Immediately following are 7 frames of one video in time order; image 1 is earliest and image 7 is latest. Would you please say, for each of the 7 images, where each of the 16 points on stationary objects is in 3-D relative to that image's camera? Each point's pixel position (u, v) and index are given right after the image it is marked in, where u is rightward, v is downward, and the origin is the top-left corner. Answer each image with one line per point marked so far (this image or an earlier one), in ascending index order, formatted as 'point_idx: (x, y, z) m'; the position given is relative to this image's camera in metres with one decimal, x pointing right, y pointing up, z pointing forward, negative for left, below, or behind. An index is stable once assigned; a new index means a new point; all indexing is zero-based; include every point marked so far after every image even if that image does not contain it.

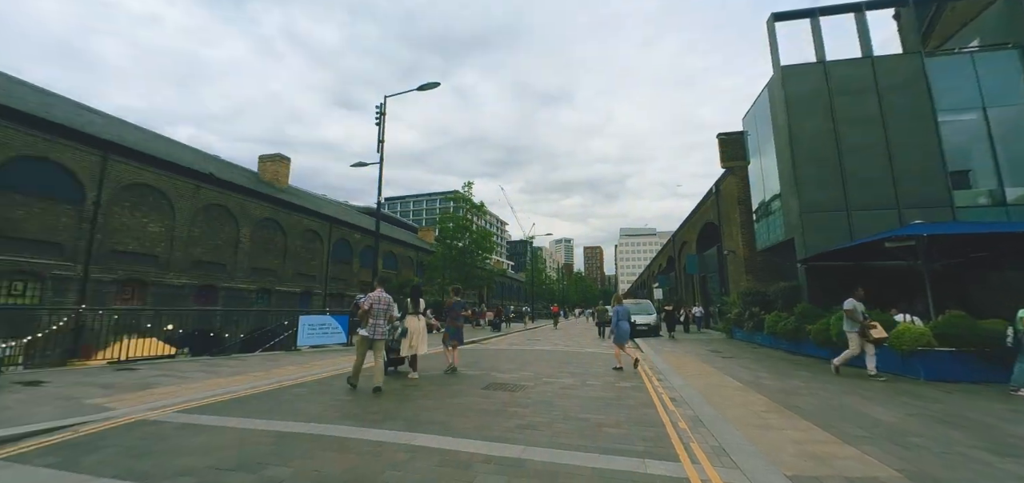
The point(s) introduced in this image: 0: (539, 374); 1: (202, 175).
0: (+0.6, -3.1, +9.1) m
1: (-15.7, +3.4, +20.2) m
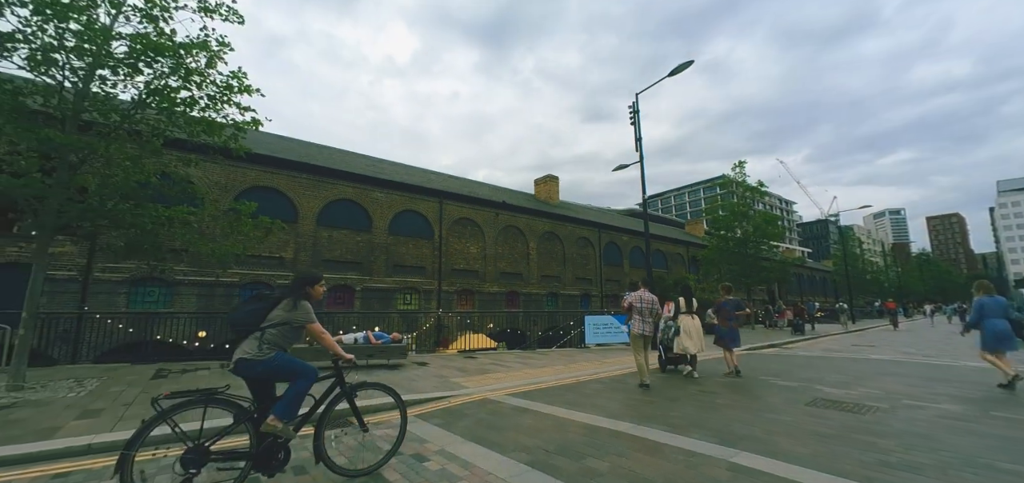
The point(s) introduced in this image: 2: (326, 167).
0: (+6.3, -2.6, +6.5) m
1: (-1.1, +2.4, +25.3) m
2: (-8.9, +3.5, +18.7) m
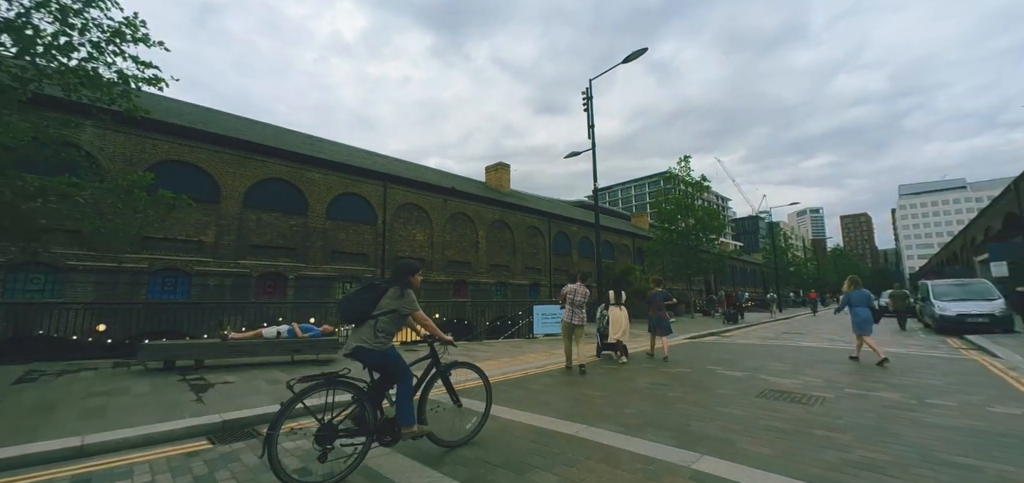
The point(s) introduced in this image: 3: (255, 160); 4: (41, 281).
0: (+5.4, -2.4, +6.7) m
1: (-4.1, +3.2, +24.3) m
2: (-11.1, +4.3, +16.8) m
3: (-11.2, +3.6, +17.0) m
4: (-15.0, -1.3, +12.3) m
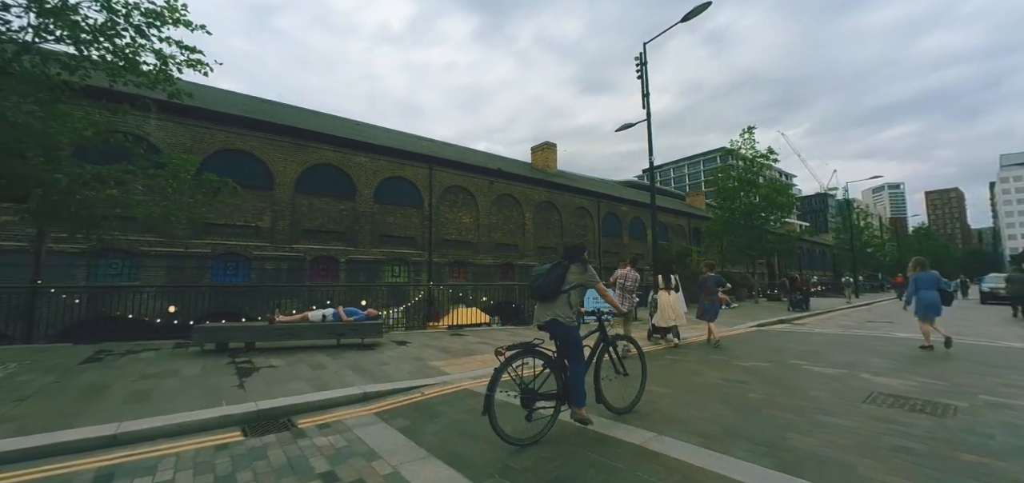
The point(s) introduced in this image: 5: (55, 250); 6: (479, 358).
0: (+6.2, -2.0, +5.4) m
1: (-1.3, +4.3, +23.8) m
2: (-9.1, +4.9, +17.1) m
3: (-9.2, +4.3, +17.4) m
4: (-13.5, -0.8, +13.3) m
5: (-14.5, -0.3, +12.3) m
6: (-0.6, -2.1, +7.2) m
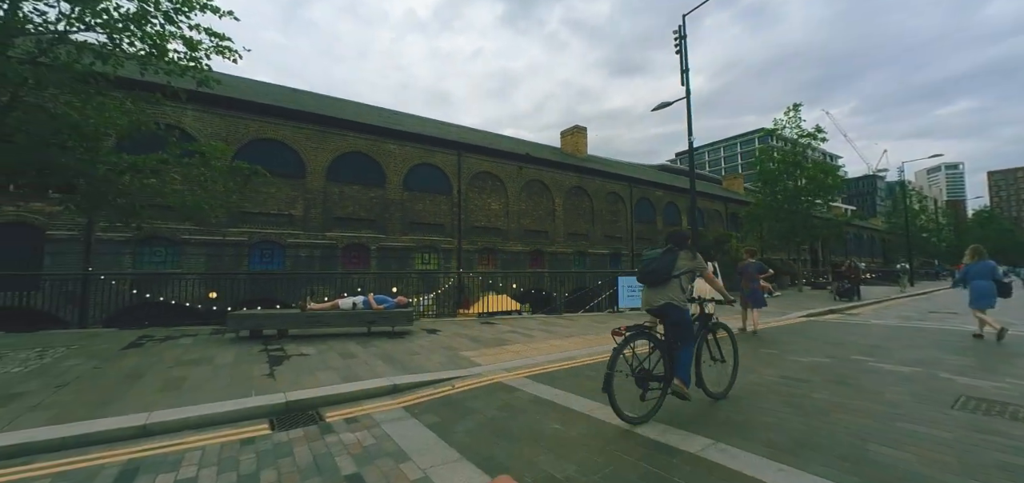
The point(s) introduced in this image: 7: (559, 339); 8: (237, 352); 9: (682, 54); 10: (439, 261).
0: (+6.6, -1.8, +4.6) m
1: (+0.4, +5.1, +23.3) m
2: (-7.9, +5.5, +17.2) m
3: (-7.9, +4.8, +17.5) m
4: (-12.4, -0.4, +13.9) m
5: (-13.5, +0.1, +12.9) m
6: (0.0, -1.9, +6.9) m
7: (+0.9, -2.0, +7.9) m
8: (-4.4, -1.8, +6.2) m
9: (+5.9, +6.5, +13.6) m
10: (-3.7, -0.9, +19.8) m
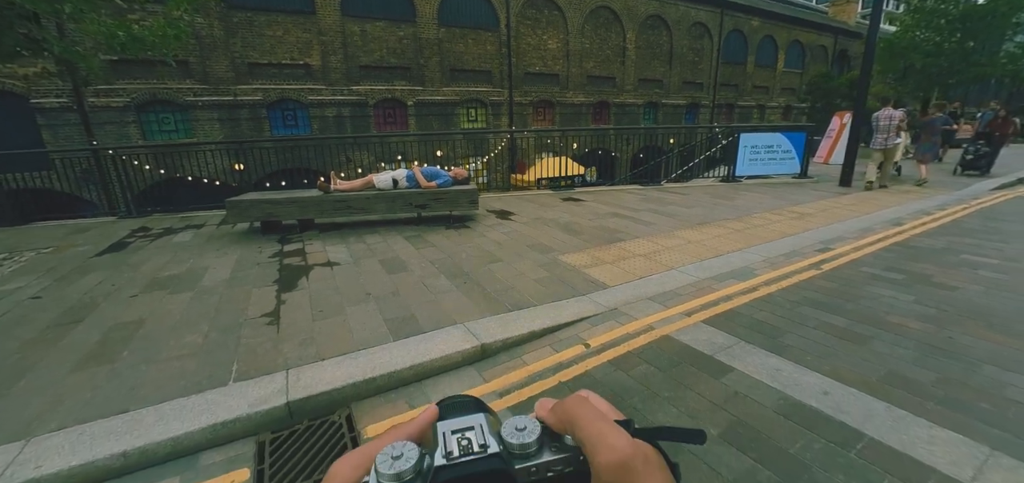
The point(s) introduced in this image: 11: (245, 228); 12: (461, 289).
0: (+7.8, -0.8, +1.7) m
1: (+3.2, +12.1, +17.4) m
2: (-5.6, +10.4, +12.4) m
3: (-5.6, +9.8, +12.9) m
4: (-10.3, +3.7, +11.9) m
5: (-11.5, +3.8, +10.9) m
6: (+1.4, -0.1, +4.5) m
7: (+2.5, +0.2, +5.4) m
8: (-3.0, -0.2, +4.3) m
9: (+7.7, +10.1, +7.3) m
10: (-1.0, +5.2, +16.6) m
11: (-3.8, +0.2, +5.7) m
12: (-0.4, -0.4, +3.4) m
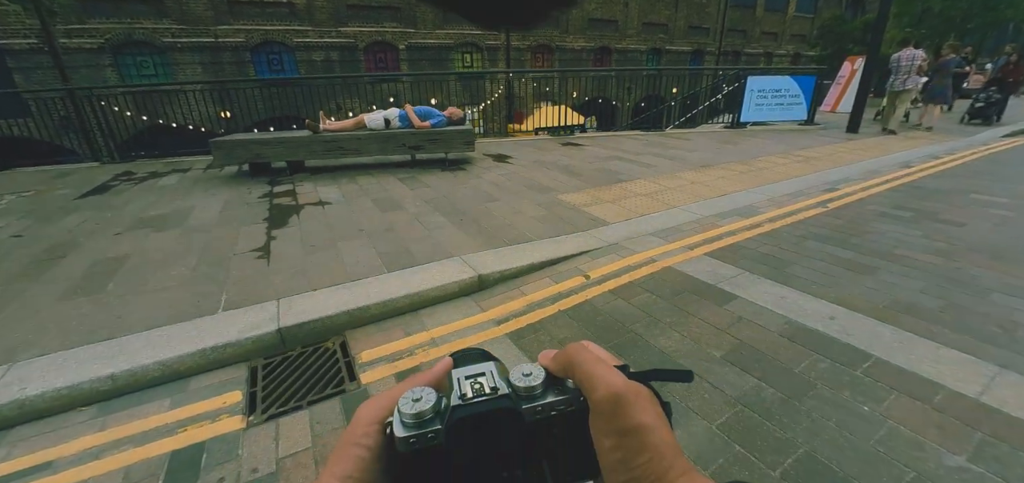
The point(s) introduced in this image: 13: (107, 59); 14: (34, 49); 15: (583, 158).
0: (+7.8, -0.4, +1.7) m
1: (+3.1, +14.1, +15.9) m
2: (-5.7, +11.8, +11.1) m
3: (-5.7, +11.3, +11.6) m
4: (-10.3, +5.1, +11.2) m
5: (-11.6, +5.2, +10.2) m
6: (+1.4, +0.6, +4.4) m
7: (+2.4, +0.9, +5.2) m
8: (-3.0, +0.4, +4.2) m
9: (+7.6, +11.0, +6.0) m
10: (-1.1, +7.2, +15.8) m
11: (-3.9, +1.0, +5.5) m
12: (-0.5, +0.1, +3.3) m
13: (-11.0, +5.0, +10.6) m
14: (-12.1, +5.0, +9.9) m
15: (+1.1, +1.2, +5.9) m
